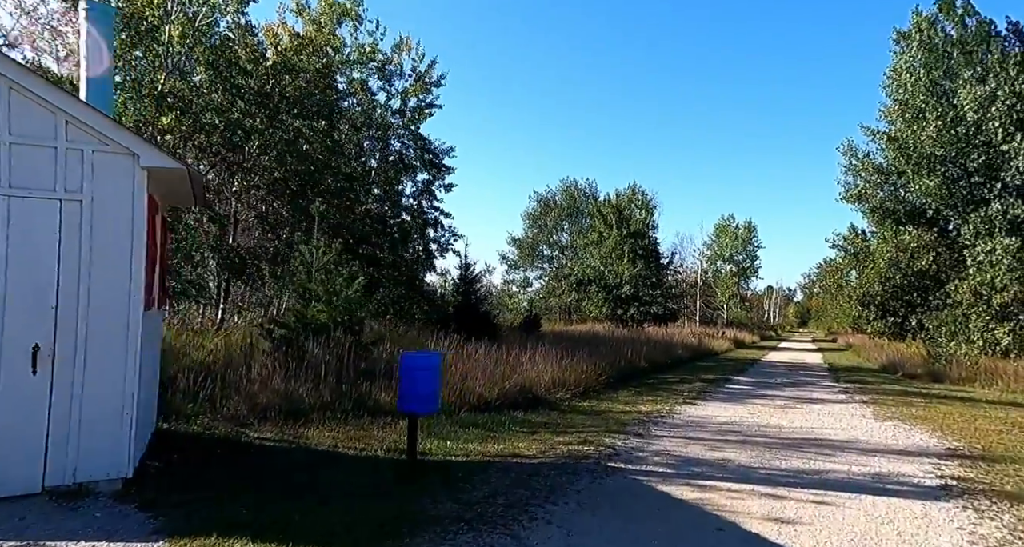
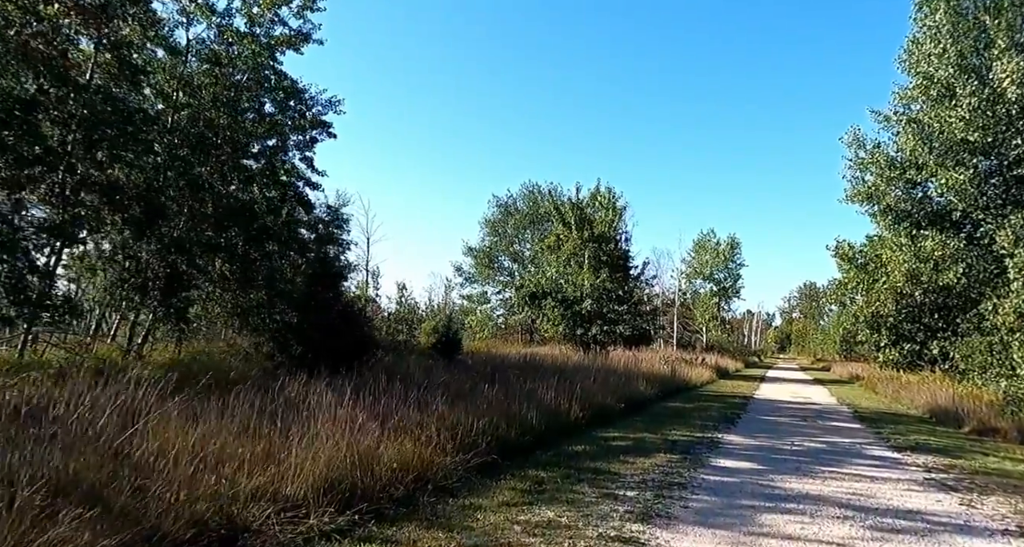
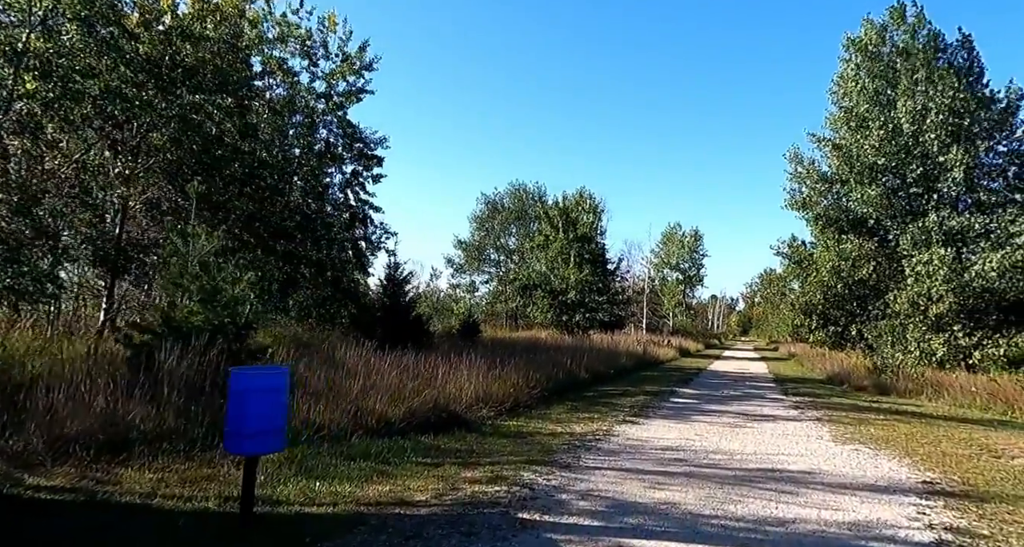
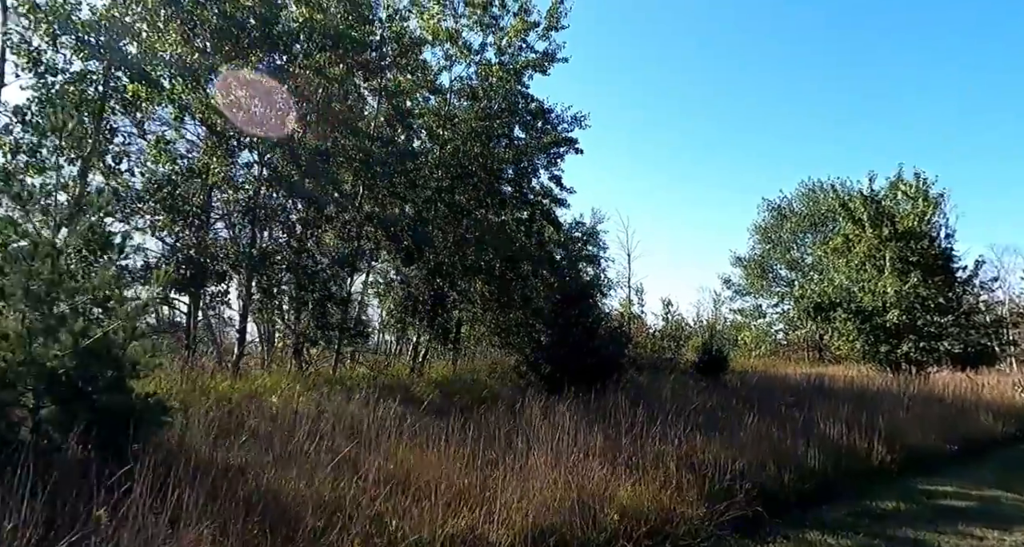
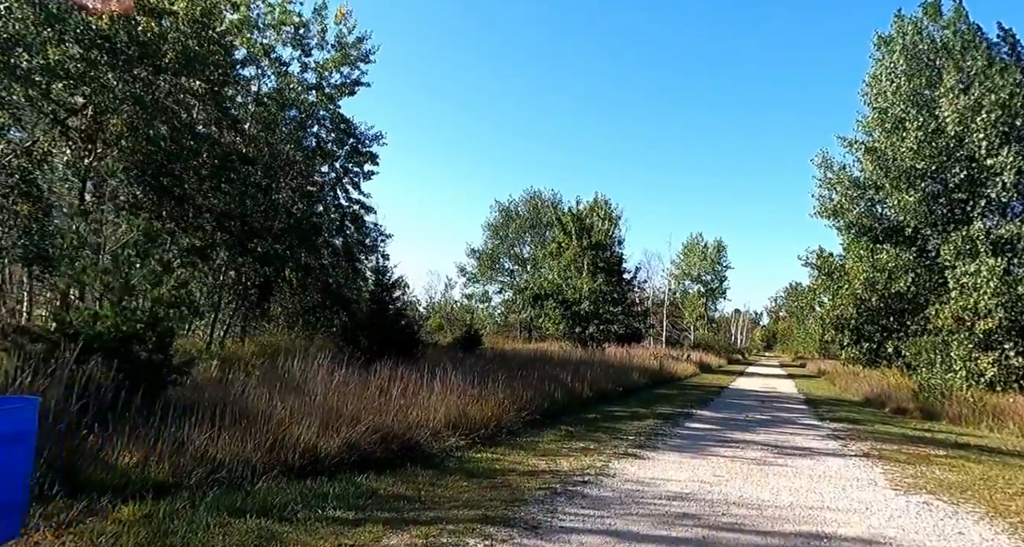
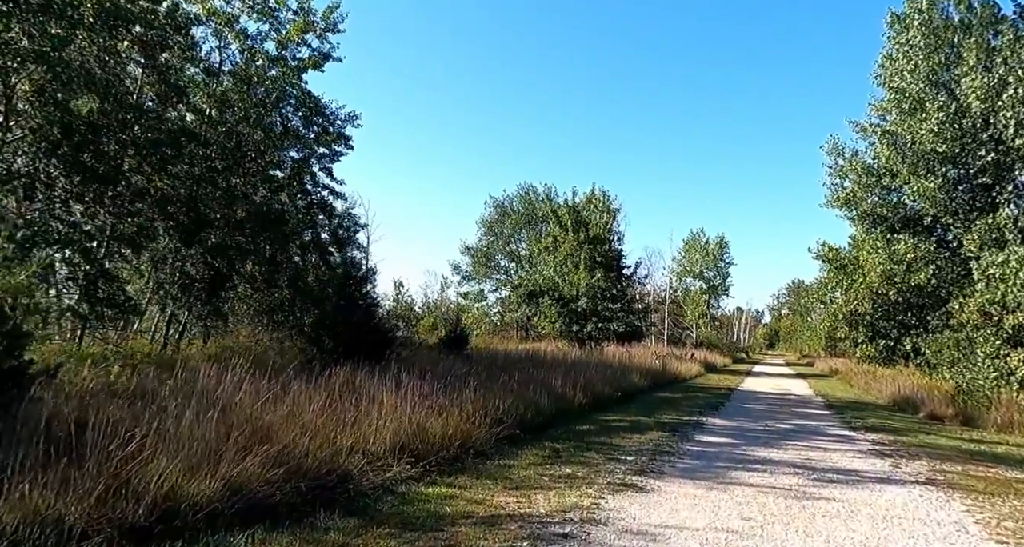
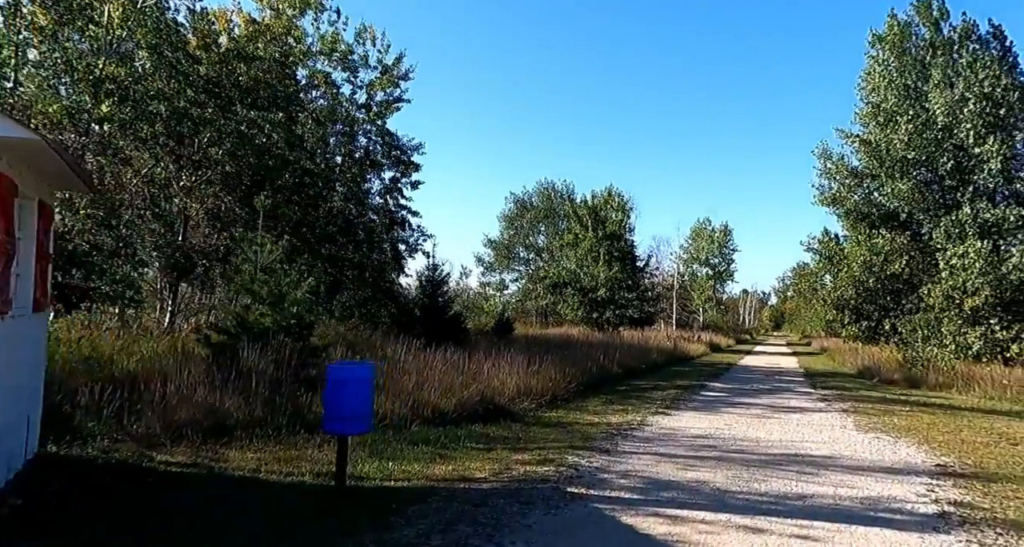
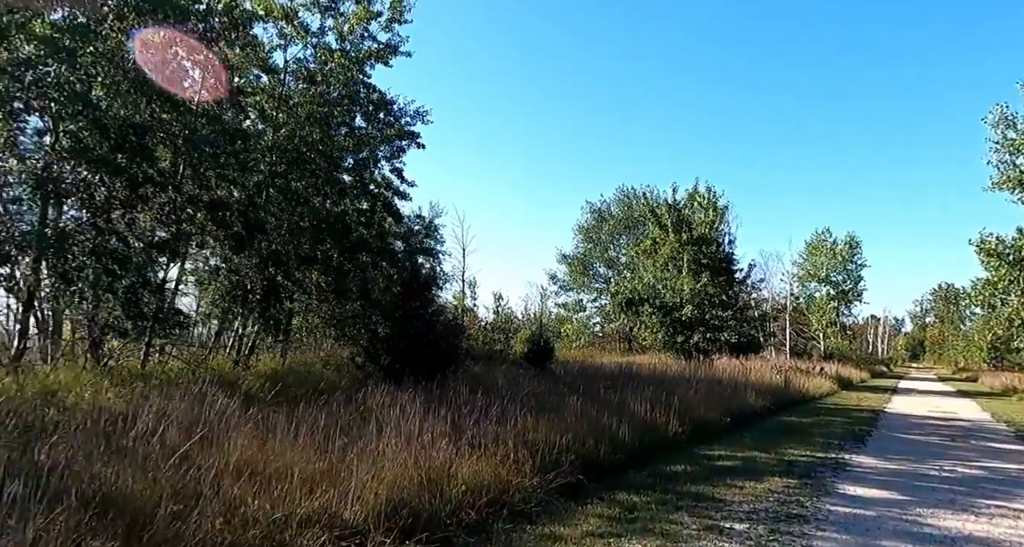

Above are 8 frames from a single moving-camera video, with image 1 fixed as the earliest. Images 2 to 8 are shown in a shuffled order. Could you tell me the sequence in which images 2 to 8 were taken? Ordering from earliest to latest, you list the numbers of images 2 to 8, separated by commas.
7, 3, 5, 6, 2, 8, 4
